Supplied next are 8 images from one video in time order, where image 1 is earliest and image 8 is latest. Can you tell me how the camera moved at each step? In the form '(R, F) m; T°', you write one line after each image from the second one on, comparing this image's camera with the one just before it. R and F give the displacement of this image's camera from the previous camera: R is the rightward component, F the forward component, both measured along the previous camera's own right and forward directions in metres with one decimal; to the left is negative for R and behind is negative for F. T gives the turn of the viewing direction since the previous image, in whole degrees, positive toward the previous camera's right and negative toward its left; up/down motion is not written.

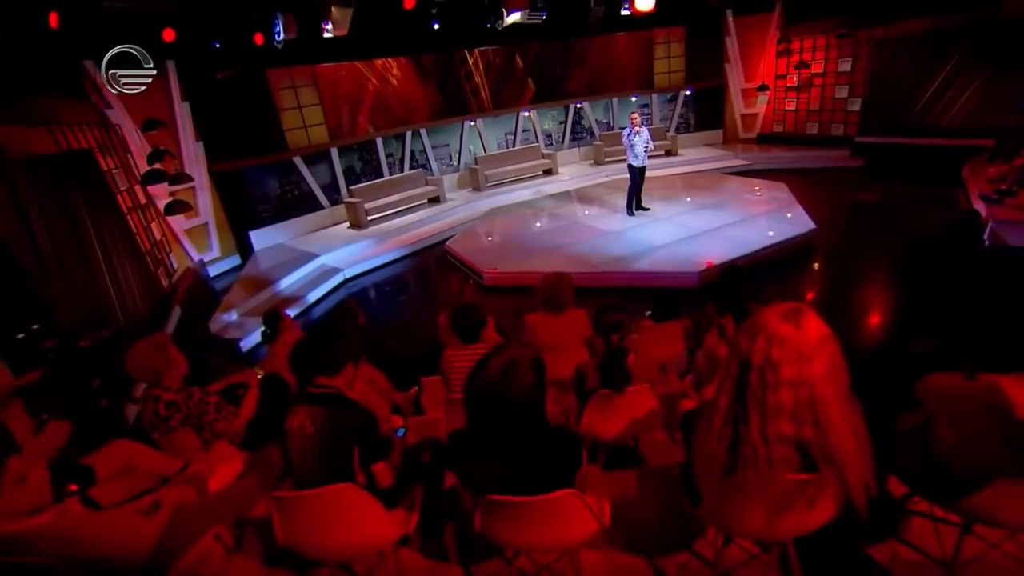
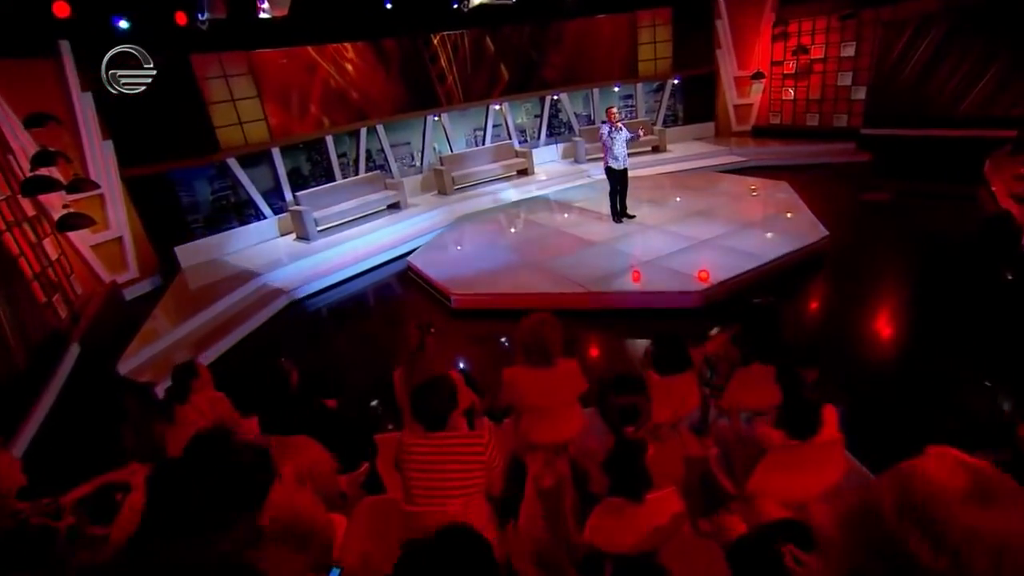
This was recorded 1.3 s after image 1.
(0.0, +1.2) m; +2°
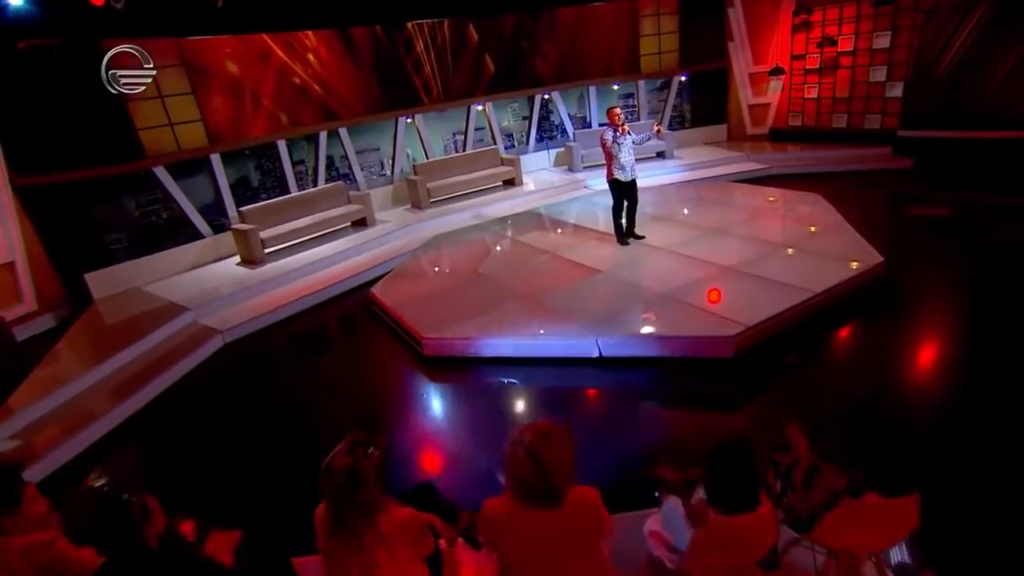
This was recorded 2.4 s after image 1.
(0.0, +1.4) m; +1°
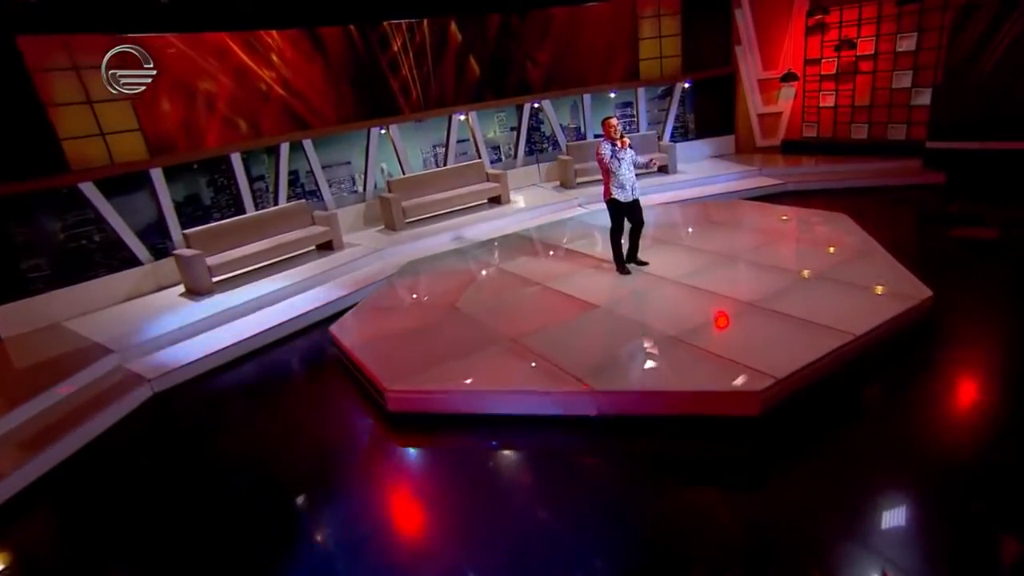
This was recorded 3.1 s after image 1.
(+0.1, +1.0) m; +1°
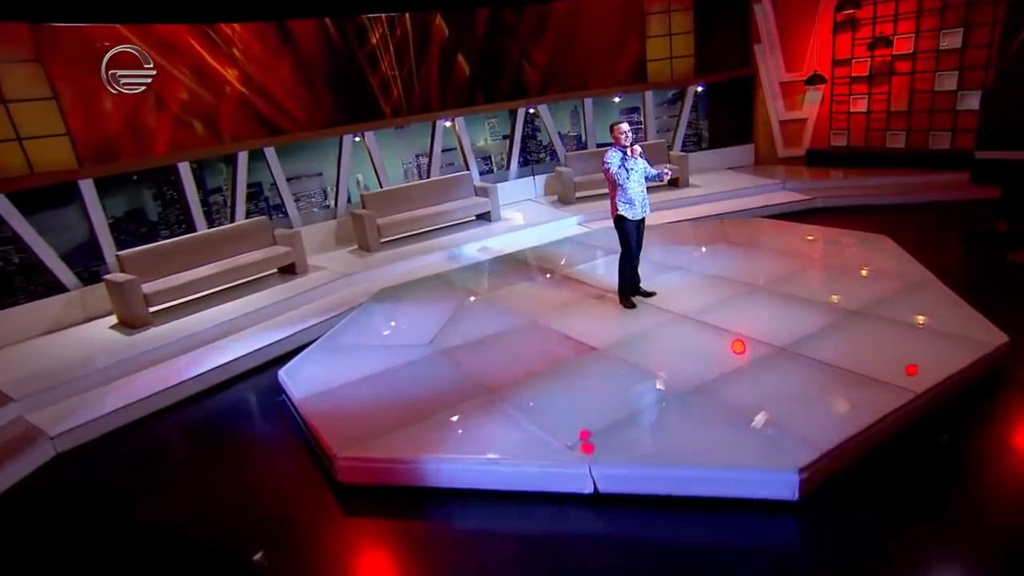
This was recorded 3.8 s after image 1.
(+0.1, +1.0) m; 0°
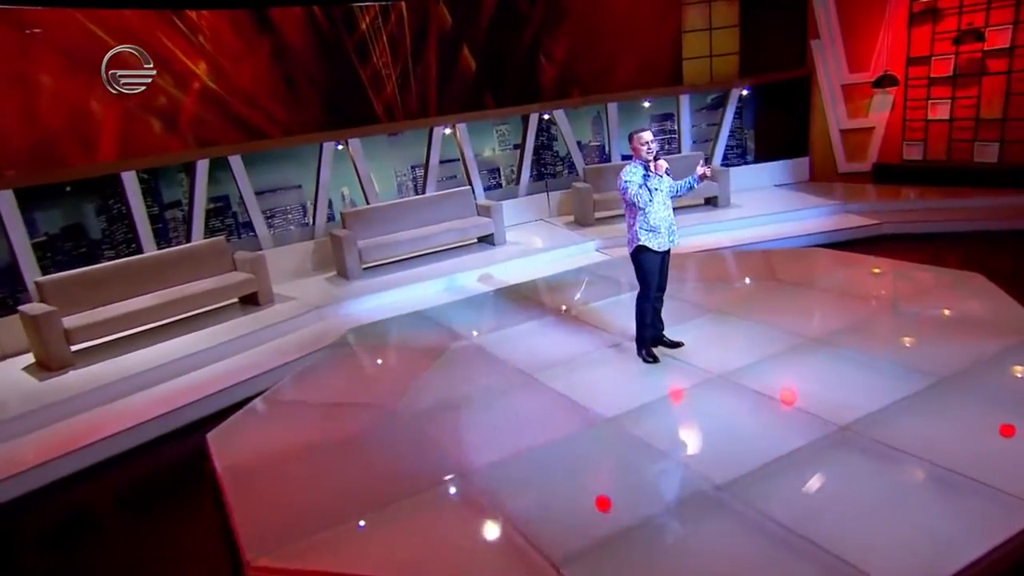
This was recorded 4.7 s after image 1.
(+0.3, +1.1) m; -3°
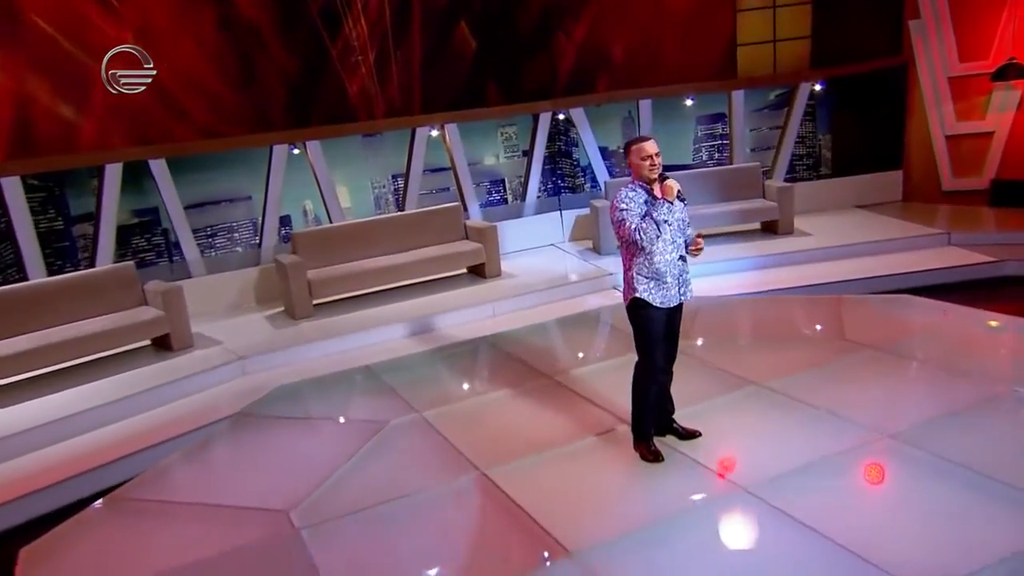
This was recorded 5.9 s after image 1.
(+0.4, +1.4) m; -5°
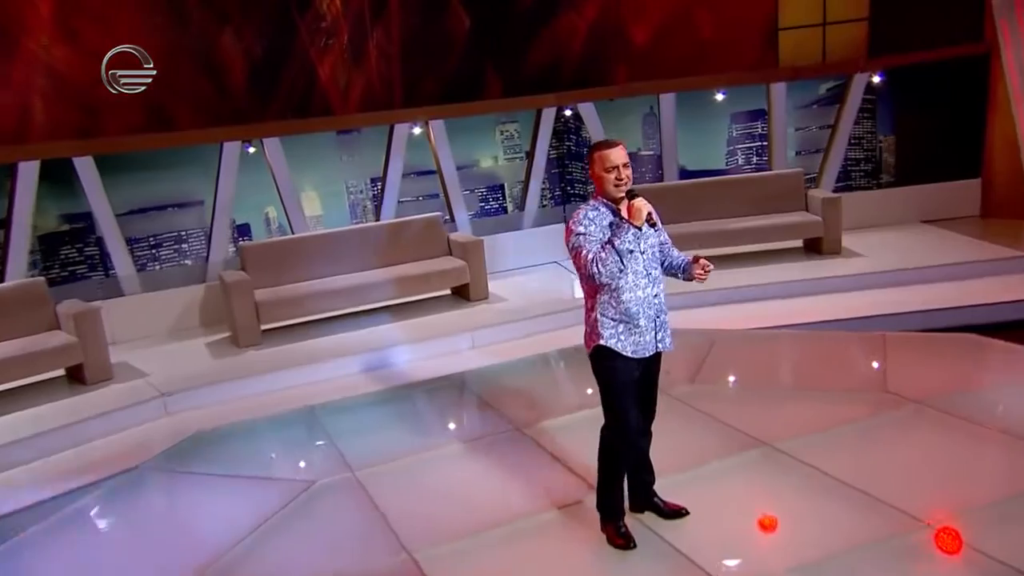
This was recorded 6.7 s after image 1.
(+0.3, +0.8) m; -3°
